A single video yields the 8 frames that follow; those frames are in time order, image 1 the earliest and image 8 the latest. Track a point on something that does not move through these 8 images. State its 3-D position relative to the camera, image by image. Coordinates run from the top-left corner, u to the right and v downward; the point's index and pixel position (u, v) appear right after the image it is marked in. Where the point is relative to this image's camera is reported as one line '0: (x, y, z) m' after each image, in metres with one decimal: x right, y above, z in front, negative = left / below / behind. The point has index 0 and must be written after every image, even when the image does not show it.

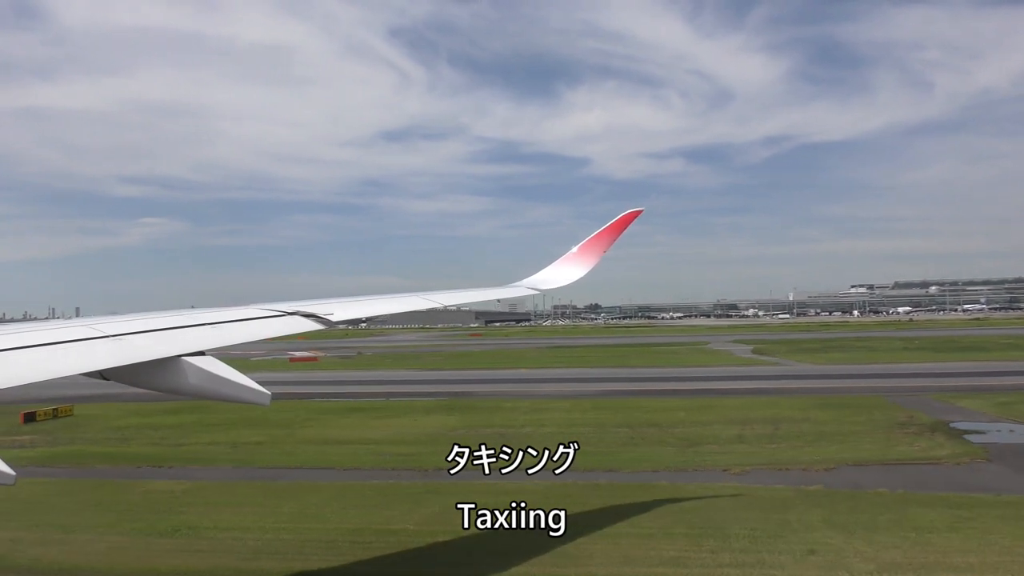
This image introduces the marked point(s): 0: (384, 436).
0: (-3.3, -3.9, +17.6) m
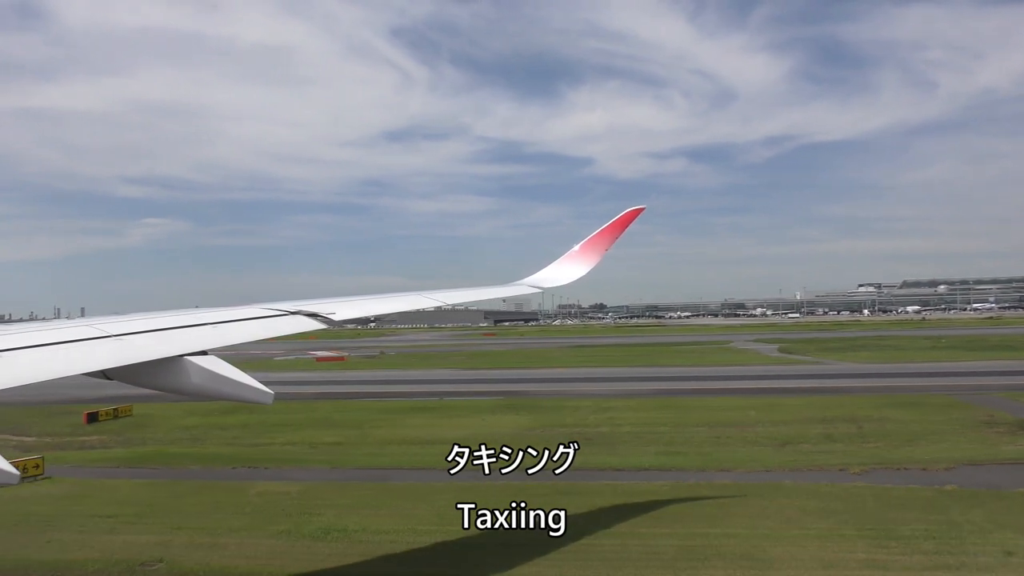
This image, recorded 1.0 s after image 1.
0: (-1.3, -3.9, +17.3) m
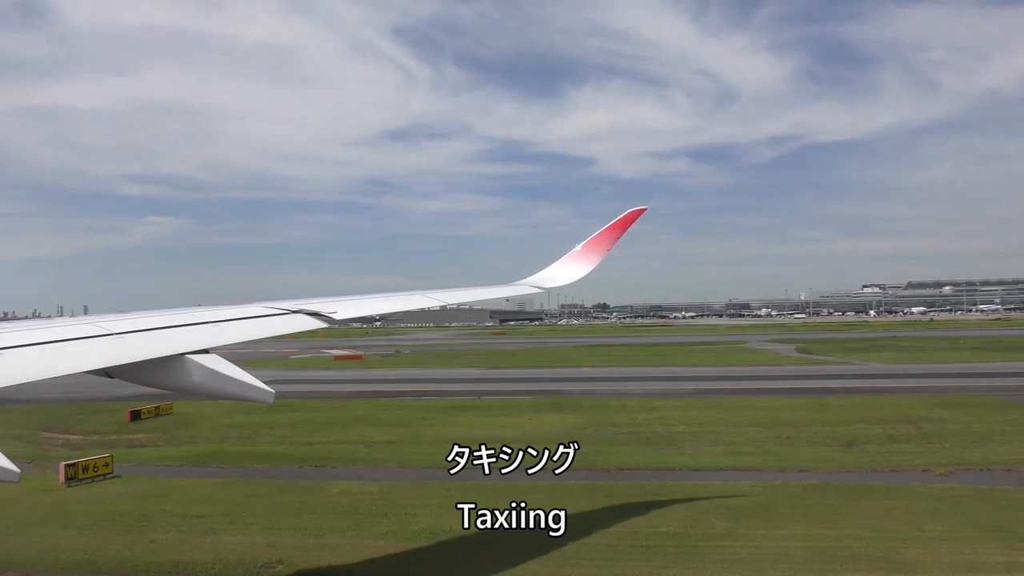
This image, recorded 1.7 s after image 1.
0: (+0.1, -3.8, +17.1) m
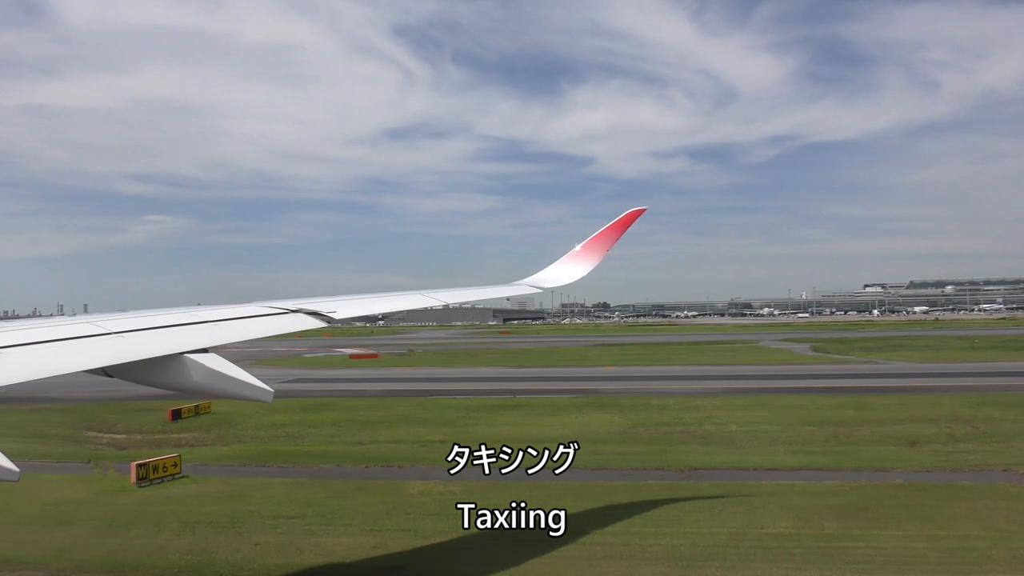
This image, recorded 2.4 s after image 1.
0: (+1.4, -3.7, +16.9) m
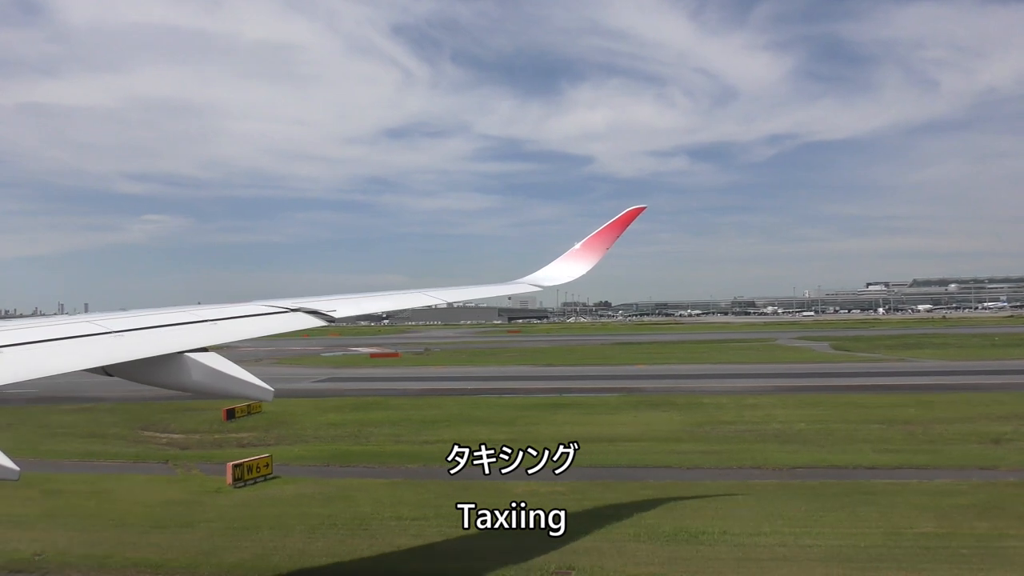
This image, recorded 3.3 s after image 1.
0: (+3.1, -3.7, +16.7) m
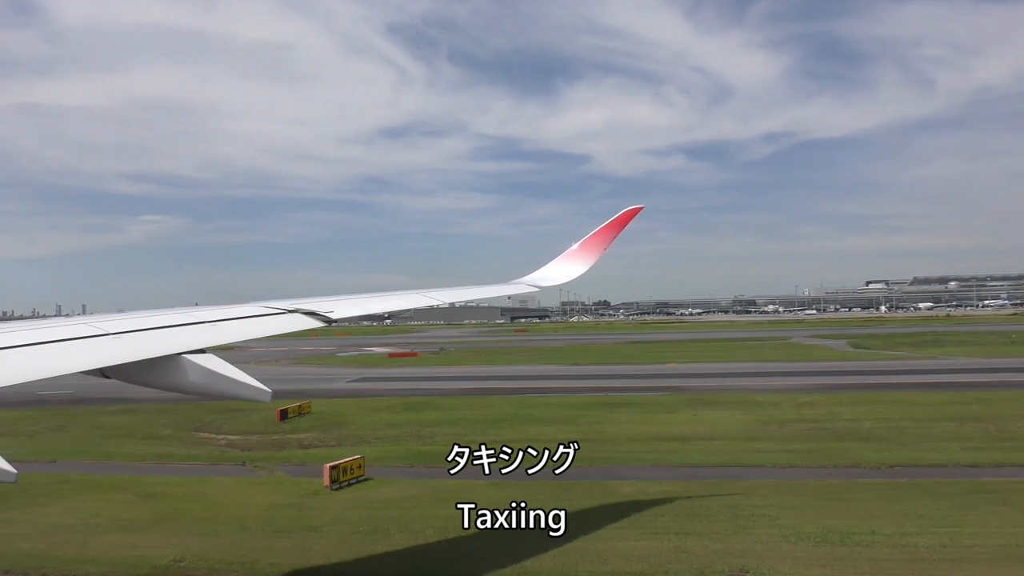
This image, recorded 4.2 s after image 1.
0: (+4.7, -3.6, +16.4) m
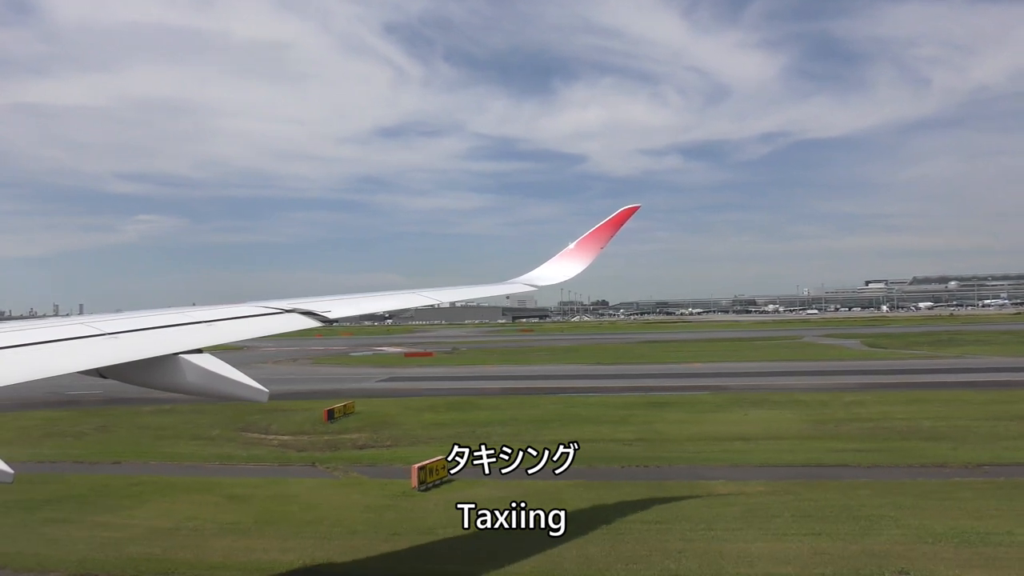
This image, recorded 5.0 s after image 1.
0: (+6.1, -3.5, +16.3) m
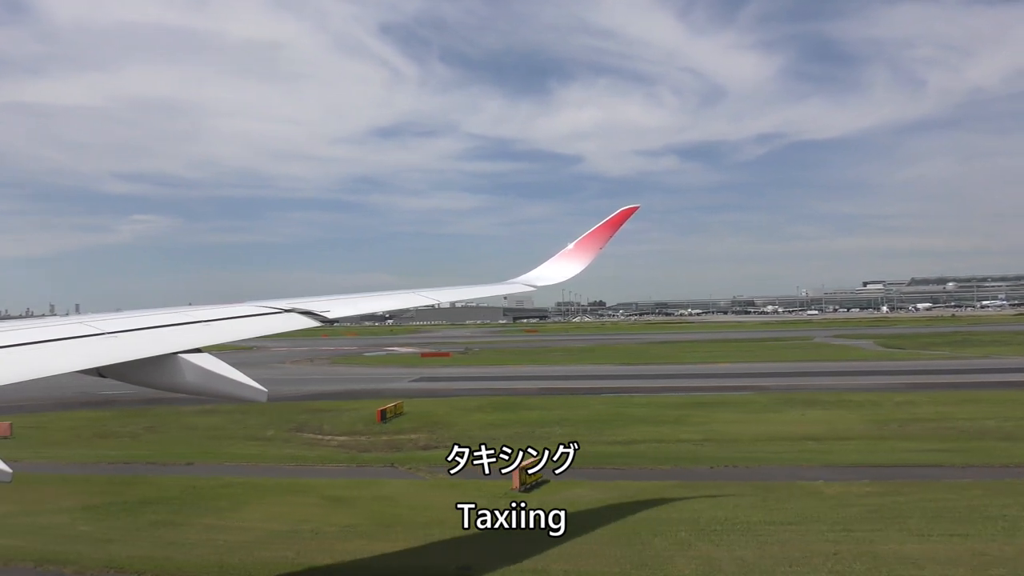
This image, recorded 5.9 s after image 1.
0: (+7.6, -3.5, +16.1) m
